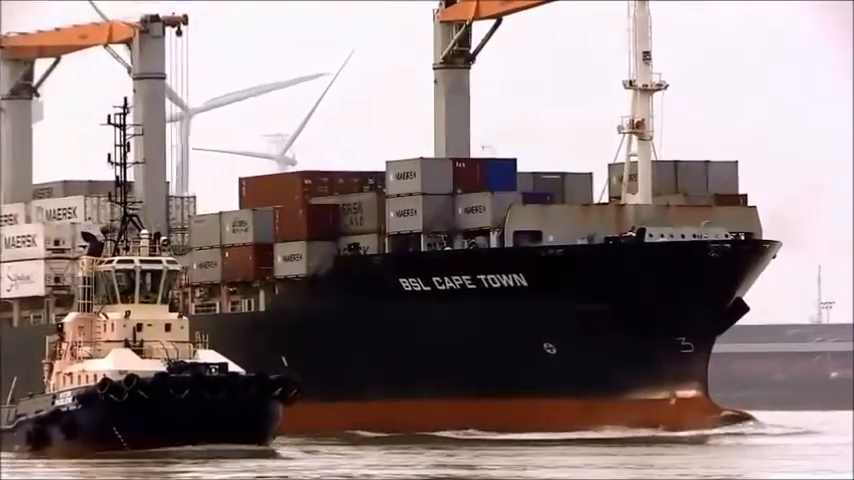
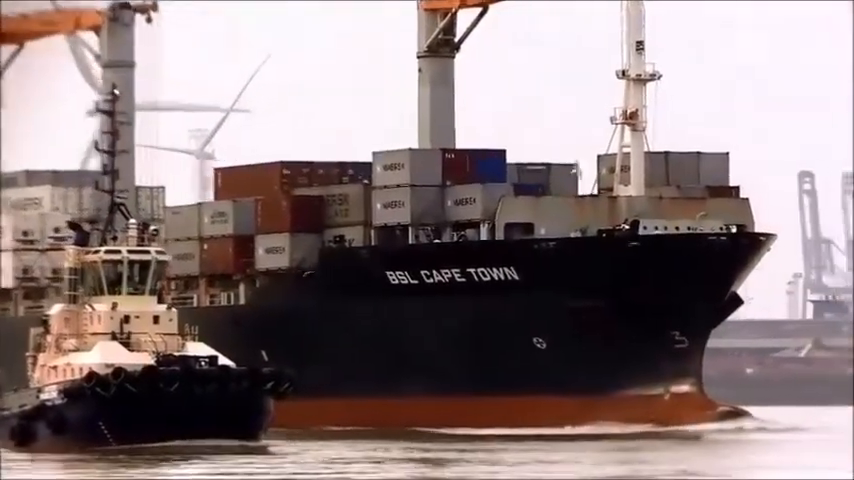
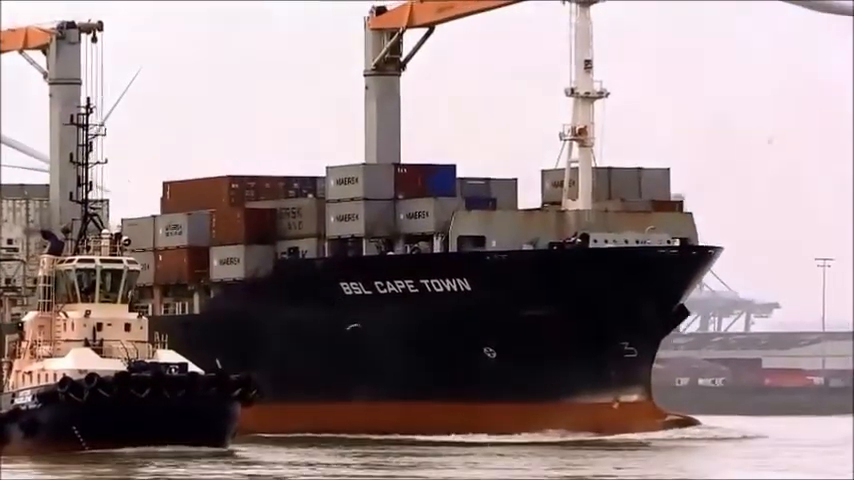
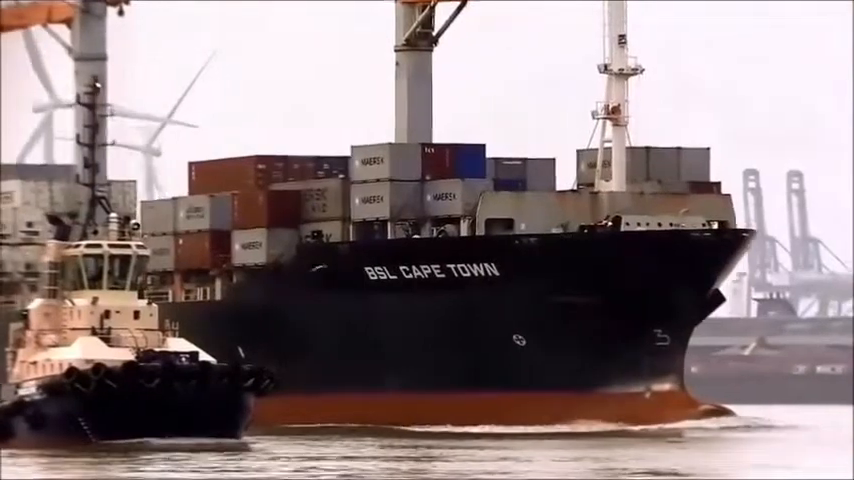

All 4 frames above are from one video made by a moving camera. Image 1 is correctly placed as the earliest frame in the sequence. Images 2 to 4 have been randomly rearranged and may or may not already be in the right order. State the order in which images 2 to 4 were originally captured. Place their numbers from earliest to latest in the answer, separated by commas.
2, 4, 3
